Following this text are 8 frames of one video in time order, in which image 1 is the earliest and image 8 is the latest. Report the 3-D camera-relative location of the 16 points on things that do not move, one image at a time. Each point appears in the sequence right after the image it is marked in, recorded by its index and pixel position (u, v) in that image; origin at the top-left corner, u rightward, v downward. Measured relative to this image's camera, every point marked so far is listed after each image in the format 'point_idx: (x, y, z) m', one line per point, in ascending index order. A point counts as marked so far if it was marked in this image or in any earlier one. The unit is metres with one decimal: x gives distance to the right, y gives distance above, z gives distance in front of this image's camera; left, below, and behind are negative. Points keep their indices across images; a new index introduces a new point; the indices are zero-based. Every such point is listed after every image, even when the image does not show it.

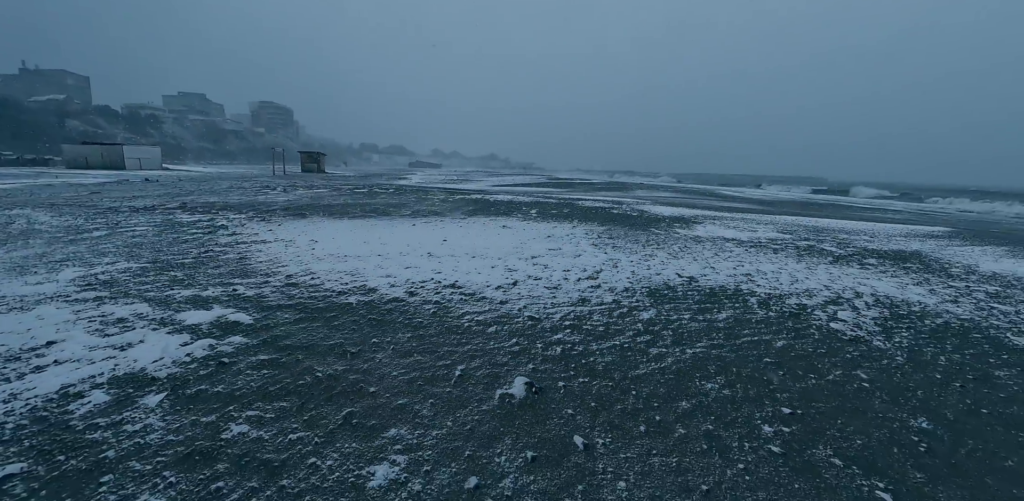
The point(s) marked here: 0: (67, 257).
0: (-6.2, -0.1, +6.9) m
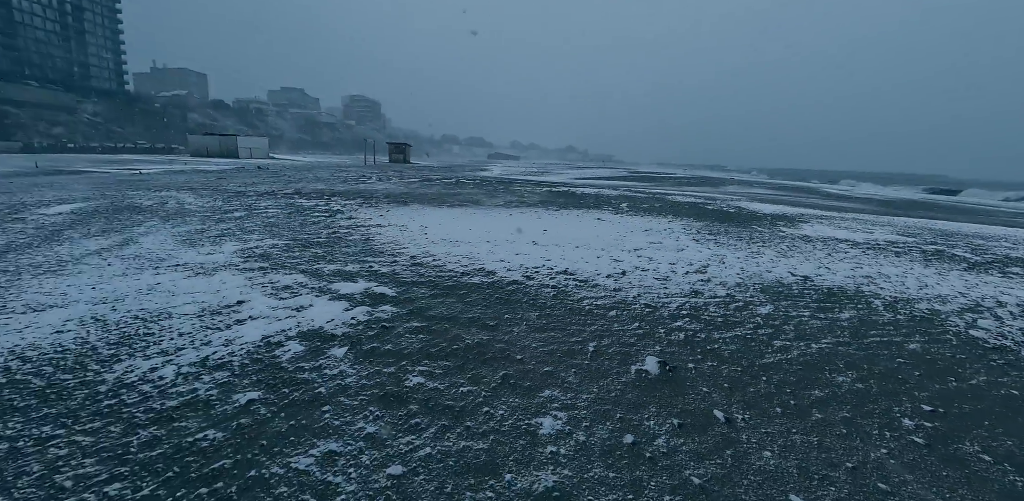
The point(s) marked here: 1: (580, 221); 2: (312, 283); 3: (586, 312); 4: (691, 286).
0: (-4.7, +0.3, +8.0) m
1: (+1.5, +0.7, +11.1) m
2: (-2.1, -0.3, +5.1) m
3: (+0.7, -0.6, +4.5) m
4: (+2.0, -0.4, +5.6) m
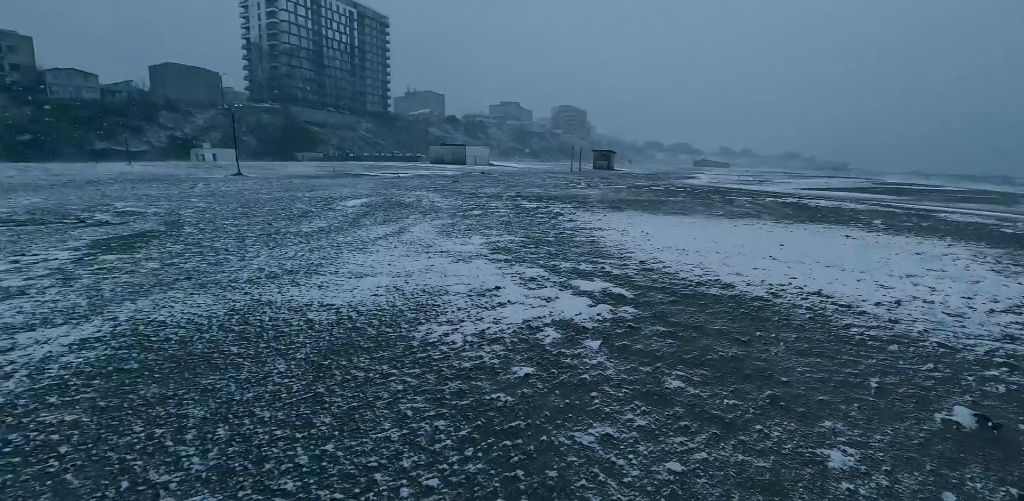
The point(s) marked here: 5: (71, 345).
0: (-0.8, +0.4, +9.2) m
1: (+6.1, +0.2, +9.7) m
2: (+0.5, -0.3, +5.6) m
3: (+2.7, -0.7, +3.9) m
4: (+4.4, -0.7, +4.4) m
5: (-3.0, -0.7, +3.4) m
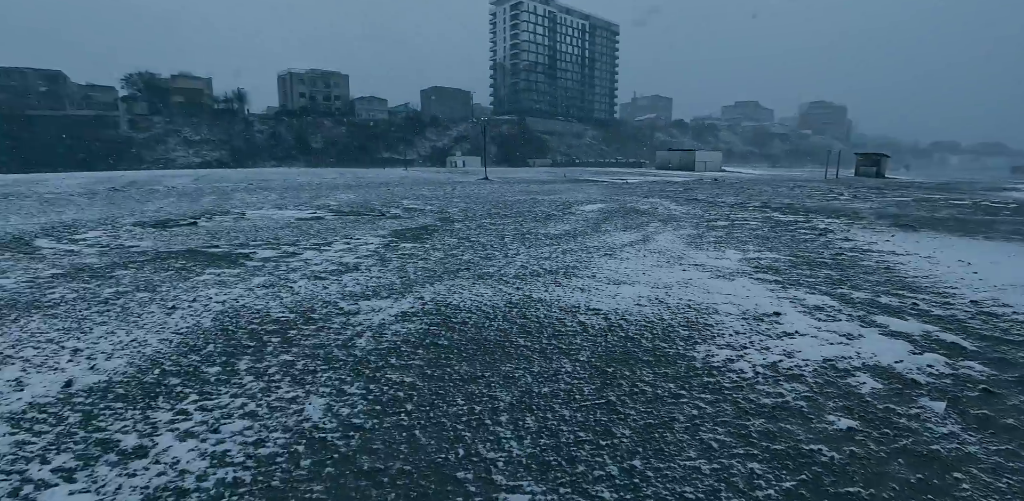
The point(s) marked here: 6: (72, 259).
0: (+3.5, +0.2, +8.5) m
1: (+10.0, -0.6, +6.1) m
2: (+3.1, -0.5, +4.6) m
3: (+4.5, -1.1, +2.2) m
4: (+6.2, -1.2, +2.0) m
5: (-1.0, -0.5, +4.1) m
6: (-5.7, -0.1, +6.4) m
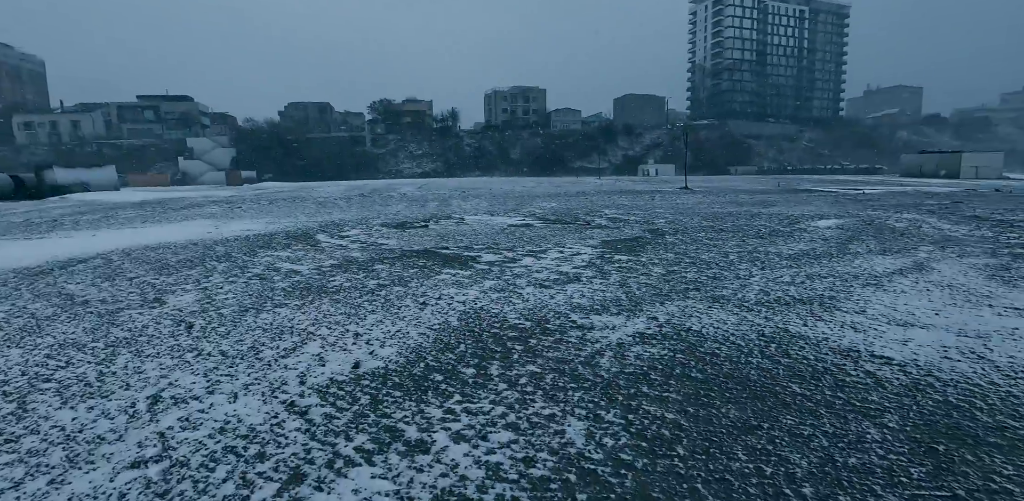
0: (+6.7, -0.3, +6.3) m
1: (+11.8, -1.4, +1.8) m
2: (+4.9, -0.9, +2.9) m
3: (+5.3, -1.5, +0.1) m
4: (+6.8, -1.7, -0.7) m
5: (+0.9, -0.7, +3.9) m
6: (-2.6, 0.0, +7.7) m
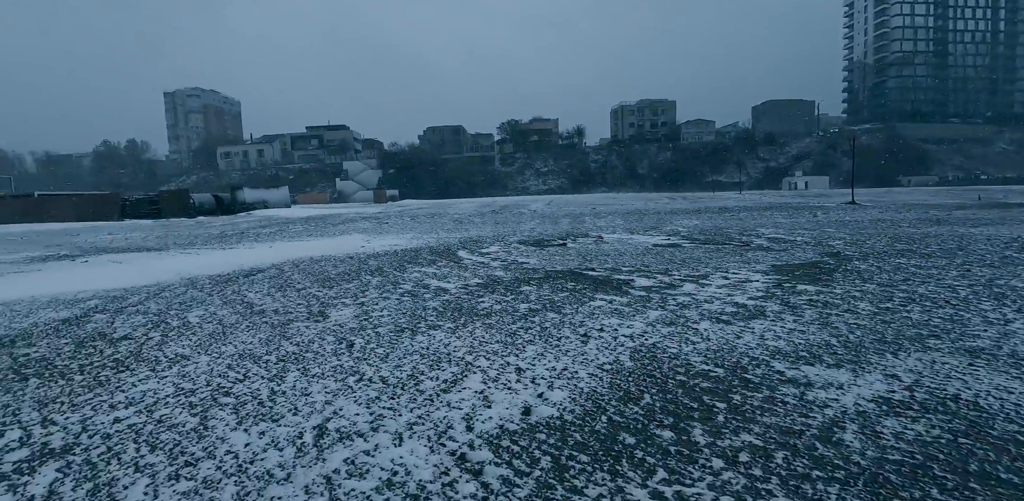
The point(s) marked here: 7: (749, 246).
0: (+8.3, -0.8, +3.9) m
1: (+12.1, -1.8, -1.8) m
2: (+5.8, -1.2, +1.0) m
3: (+5.4, -1.6, -1.8) m
4: (+6.7, -1.9, -3.0) m
5: (+2.1, -0.9, +2.9) m
6: (-0.4, -0.3, +7.6) m
7: (+4.8, +0.1, +10.0) m
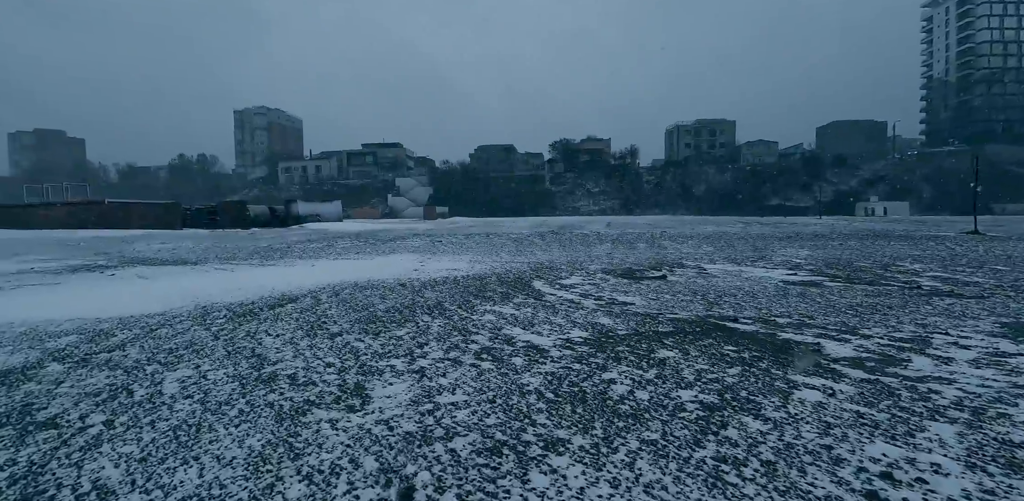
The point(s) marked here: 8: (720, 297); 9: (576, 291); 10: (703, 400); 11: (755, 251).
0: (+9.2, -1.3, +1.1) m
1: (+12.4, -2.2, -5.0) m
2: (+6.3, -1.5, -1.6) m
3: (+5.7, -1.9, -4.3) m
4: (+6.8, -2.1, -5.6) m
5: (+2.9, -1.2, +0.7) m
6: (+0.8, -0.7, +5.5) m
7: (+6.2, -0.6, +7.5) m
8: (+2.9, -0.6, +6.9) m
9: (+0.9, -0.6, +7.2) m
10: (+1.2, -0.9, +3.1) m
11: (+6.4, 0.0, +13.1) m
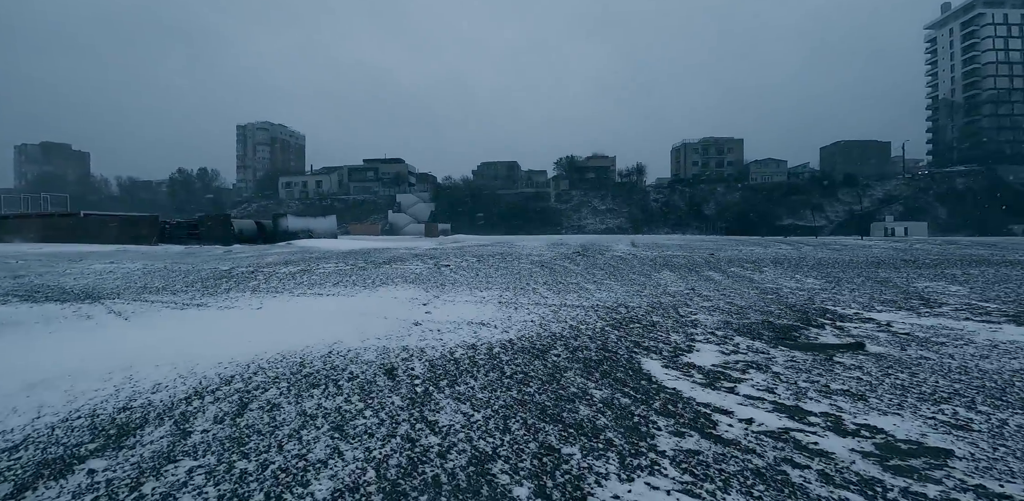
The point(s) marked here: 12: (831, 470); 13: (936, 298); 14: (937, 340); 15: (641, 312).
0: (+9.9, -1.6, -2.6) m
1: (+13.1, -2.3, -8.7) m
2: (+7.0, -1.7, -5.3) m
3: (+6.4, -1.9, -8.1) m
4: (+7.6, -2.1, -9.4) m
5: (+3.6, -1.4, -3.0) m
6: (+1.5, -1.1, +1.9) m
7: (+6.9, -1.0, +3.8) m
8: (+3.6, -1.1, +3.2) m
9: (+1.7, -1.0, +3.5) m
10: (+1.9, -1.2, -0.6) m
11: (+7.2, -0.7, +9.4) m
12: (+1.5, -1.0, +2.4) m
13: (+7.1, -0.8, +8.3) m
14: (+4.5, -0.9, +5.3) m
15: (+1.6, -0.8, +6.4) m
